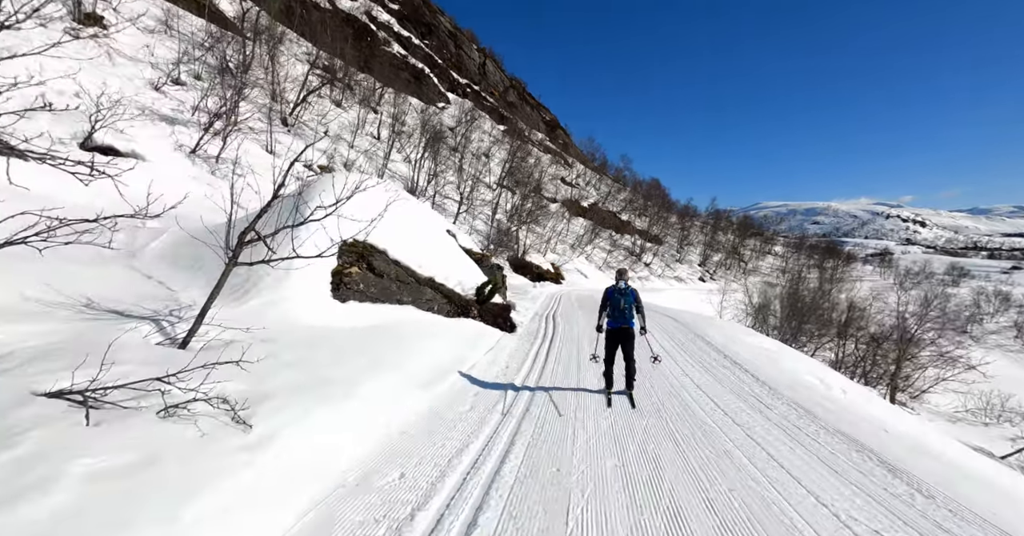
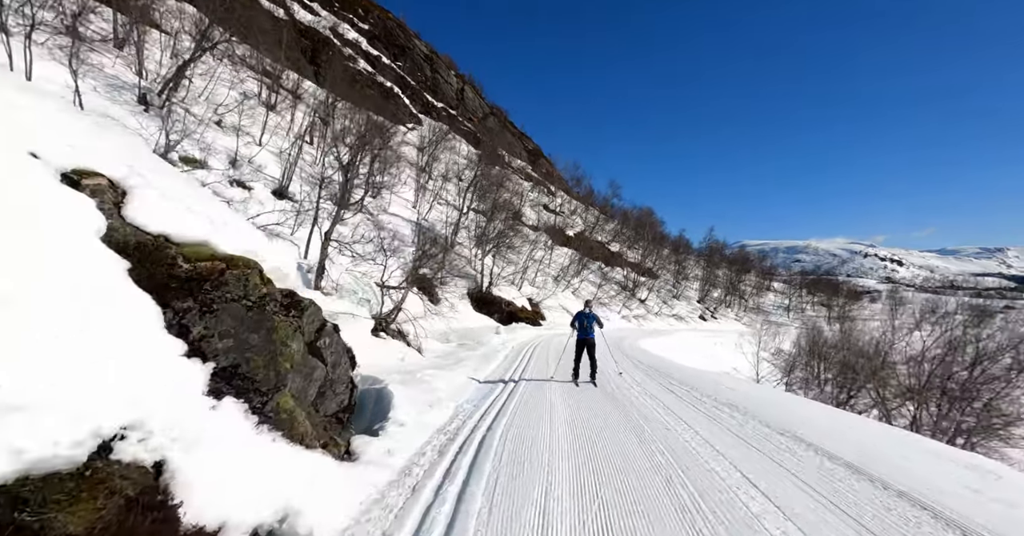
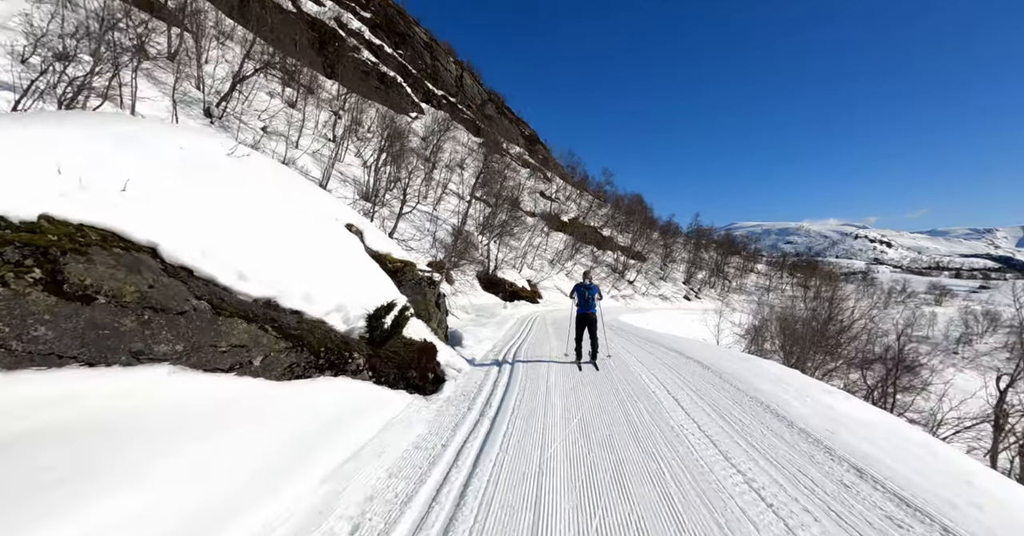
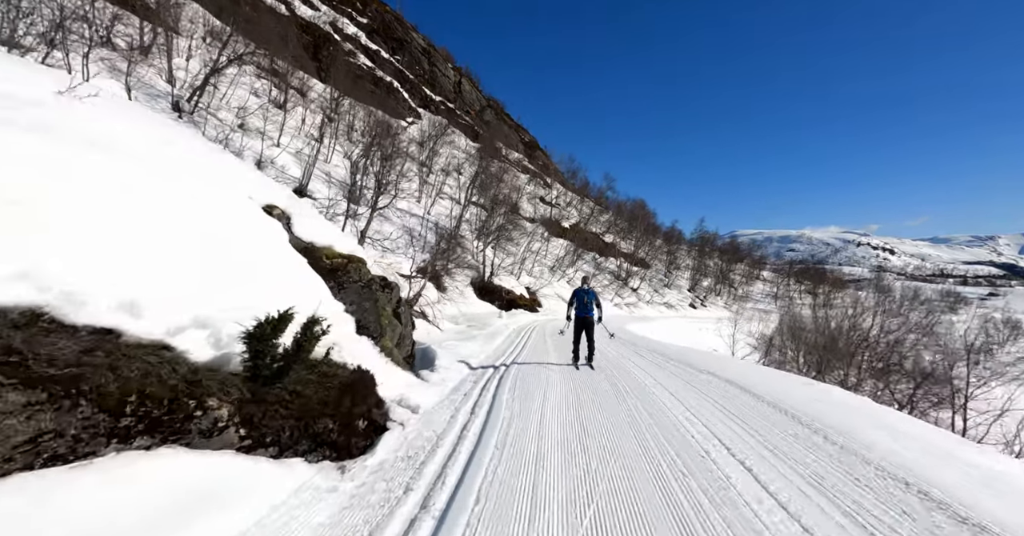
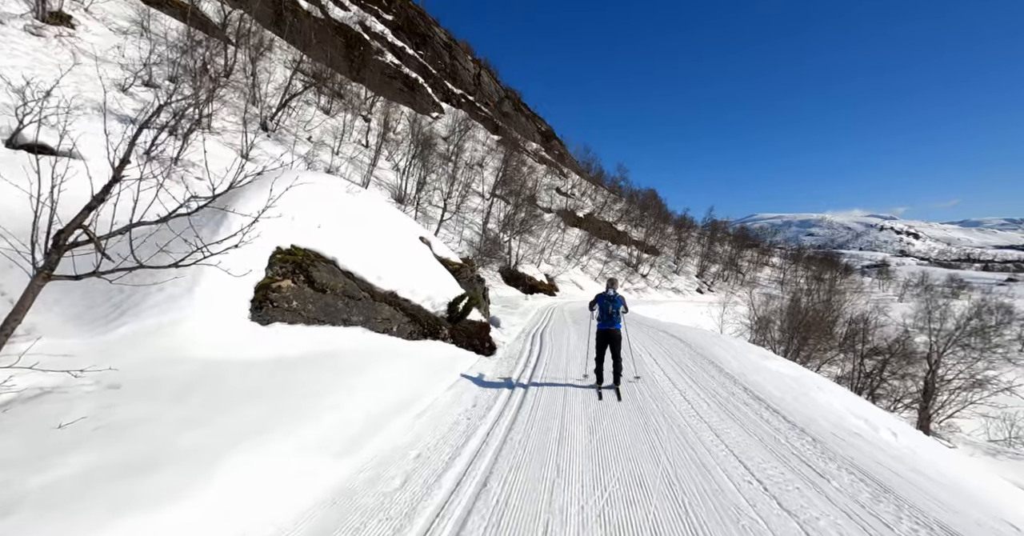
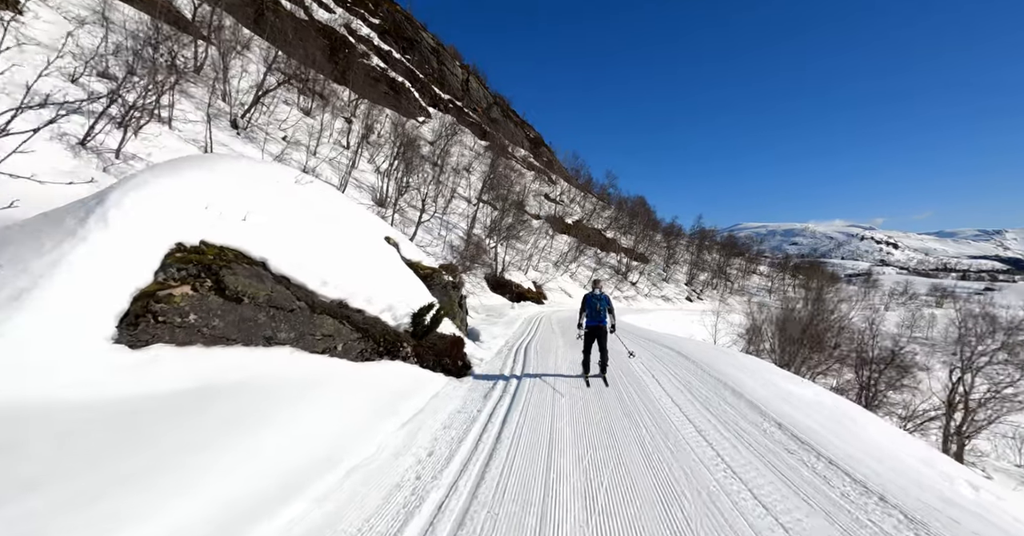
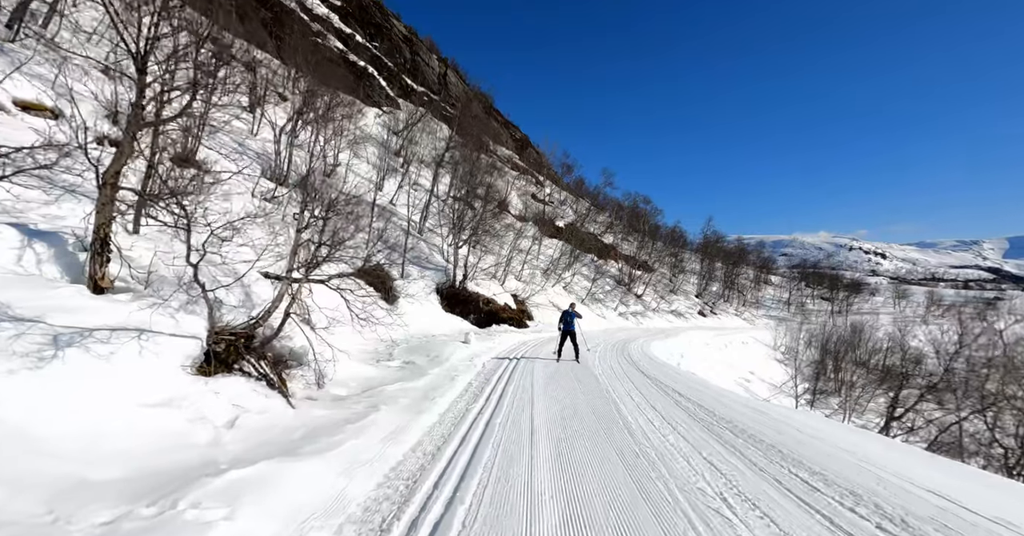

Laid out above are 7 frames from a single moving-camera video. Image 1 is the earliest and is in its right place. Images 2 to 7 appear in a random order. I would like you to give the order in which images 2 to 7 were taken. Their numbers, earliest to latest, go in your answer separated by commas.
5, 6, 3, 4, 2, 7
